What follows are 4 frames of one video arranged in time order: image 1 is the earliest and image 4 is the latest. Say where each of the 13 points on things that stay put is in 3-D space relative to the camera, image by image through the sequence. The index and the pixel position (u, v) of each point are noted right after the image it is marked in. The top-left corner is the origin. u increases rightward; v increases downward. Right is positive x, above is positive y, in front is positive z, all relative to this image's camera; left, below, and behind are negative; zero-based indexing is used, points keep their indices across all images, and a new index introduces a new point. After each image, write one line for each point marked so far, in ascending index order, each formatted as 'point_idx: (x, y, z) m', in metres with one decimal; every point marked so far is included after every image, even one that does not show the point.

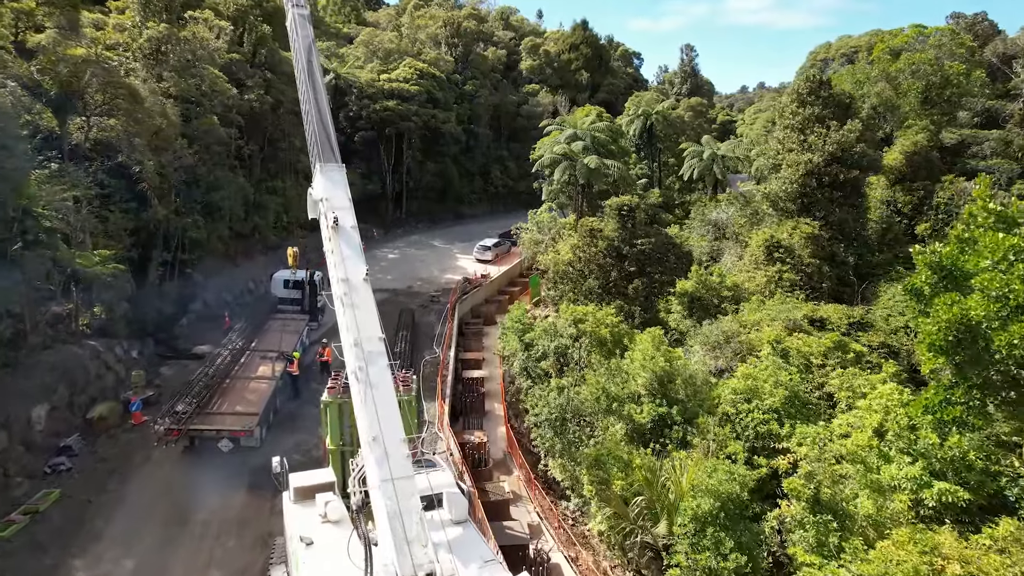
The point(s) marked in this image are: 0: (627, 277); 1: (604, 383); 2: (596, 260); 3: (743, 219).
0: (+2.5, +0.2, +15.9) m
1: (+1.4, -1.4, +10.7) m
2: (+1.8, +0.6, +16.0) m
3: (+6.1, +1.8, +19.7) m
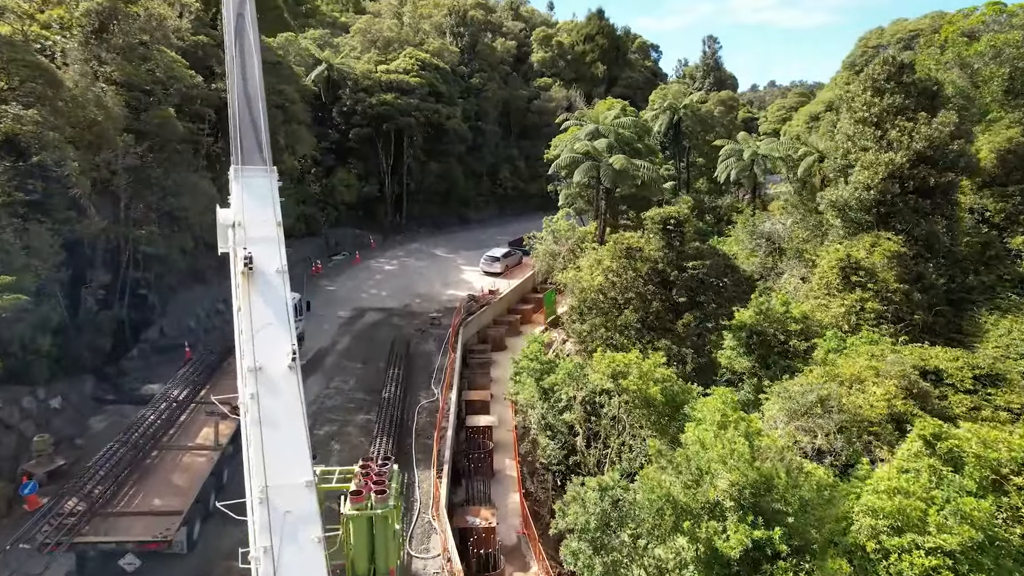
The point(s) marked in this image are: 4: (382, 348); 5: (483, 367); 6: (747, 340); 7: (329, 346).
0: (+2.7, -0.3, +12.7) m
1: (+1.6, -2.0, +7.5) m
2: (+2.0, 0.0, +12.8) m
3: (+6.4, +1.2, +16.4) m
4: (-3.1, -1.5, +18.1) m
5: (-0.7, -2.0, +18.5) m
6: (+3.8, -0.8, +12.0) m
7: (-4.4, -1.4, +18.0) m
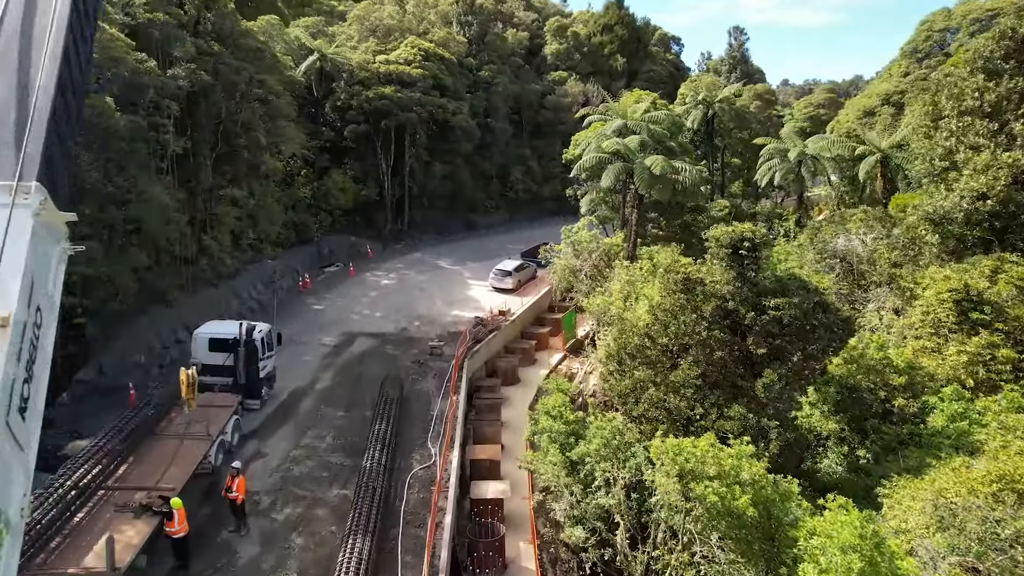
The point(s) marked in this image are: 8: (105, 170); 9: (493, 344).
0: (+3.0, -0.9, +9.5) m
1: (+1.8, -2.5, +4.3) m
2: (+2.3, -0.6, +9.6) m
3: (+6.6, +0.7, +13.2) m
4: (-2.8, -2.0, +15.0) m
5: (-0.4, -2.5, +15.4) m
6: (+4.0, -1.4, +8.8) m
7: (-4.1, -2.0, +15.0) m
8: (-7.6, +2.2, +14.0) m
9: (-0.4, -1.4, +18.2) m
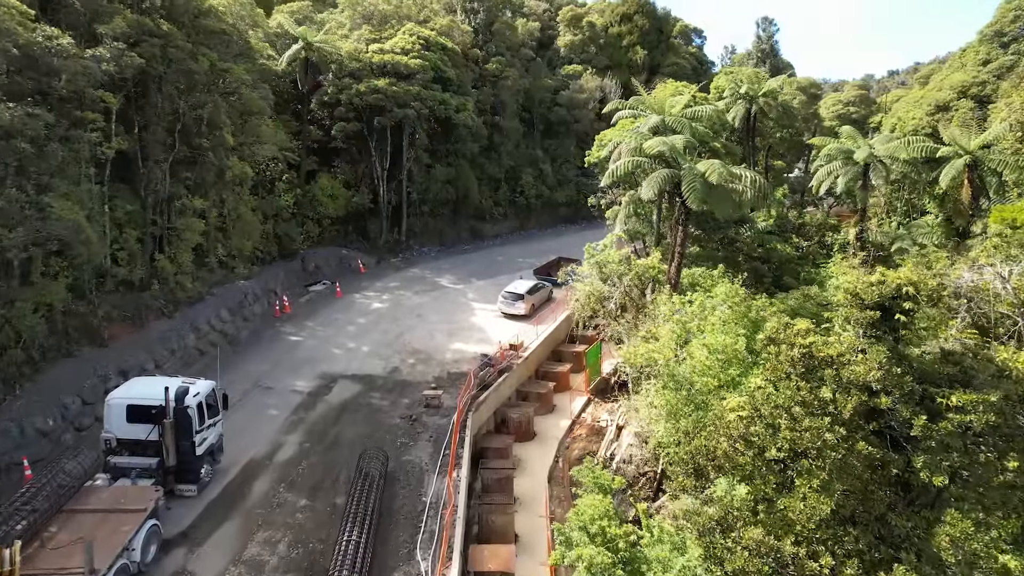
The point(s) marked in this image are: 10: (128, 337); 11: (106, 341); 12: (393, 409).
0: (+3.2, -1.6, +6.1) m
1: (+1.9, -3.2, +1.0) m
2: (+2.5, -1.2, +6.2) m
3: (+6.9, 0.0, +9.7) m
4: (-2.6, -2.7, +11.6) m
5: (-0.1, -3.2, +12.0) m
6: (+4.2, -2.1, +5.4) m
7: (-3.8, -2.6, +11.7) m
8: (-7.3, +1.6, +10.7) m
9: (-0.1, -2.0, +14.9) m
10: (-7.6, -1.0, +14.9) m
11: (-7.7, -1.0, +14.3) m
12: (-2.2, -2.2, +13.8) m
